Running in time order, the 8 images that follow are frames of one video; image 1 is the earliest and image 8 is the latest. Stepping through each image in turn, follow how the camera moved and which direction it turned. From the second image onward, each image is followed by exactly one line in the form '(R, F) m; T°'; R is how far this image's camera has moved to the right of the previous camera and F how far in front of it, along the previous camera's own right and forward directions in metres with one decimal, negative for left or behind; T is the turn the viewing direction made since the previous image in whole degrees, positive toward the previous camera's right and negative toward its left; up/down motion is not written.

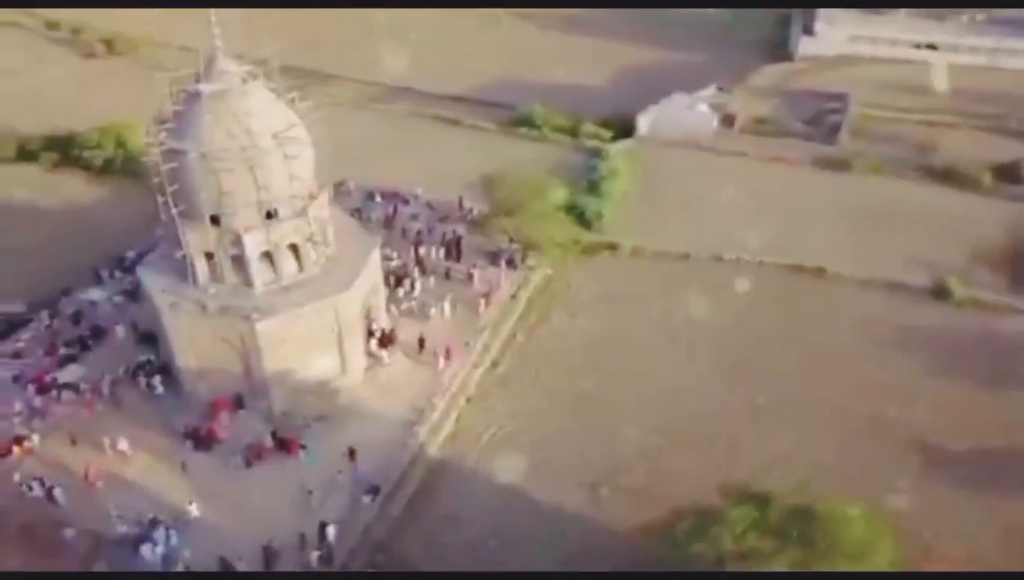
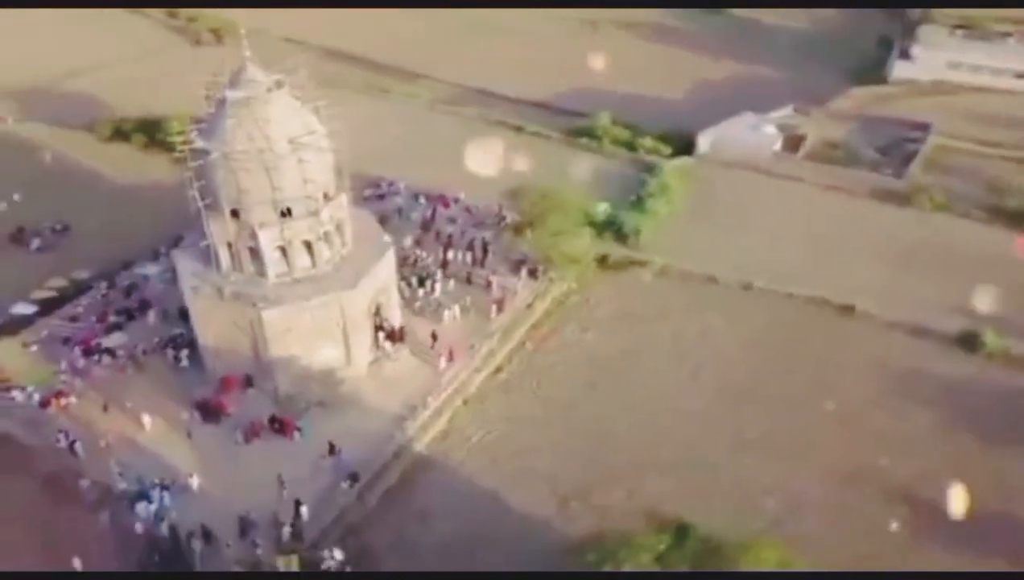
(+2.2, -0.5) m; -7°
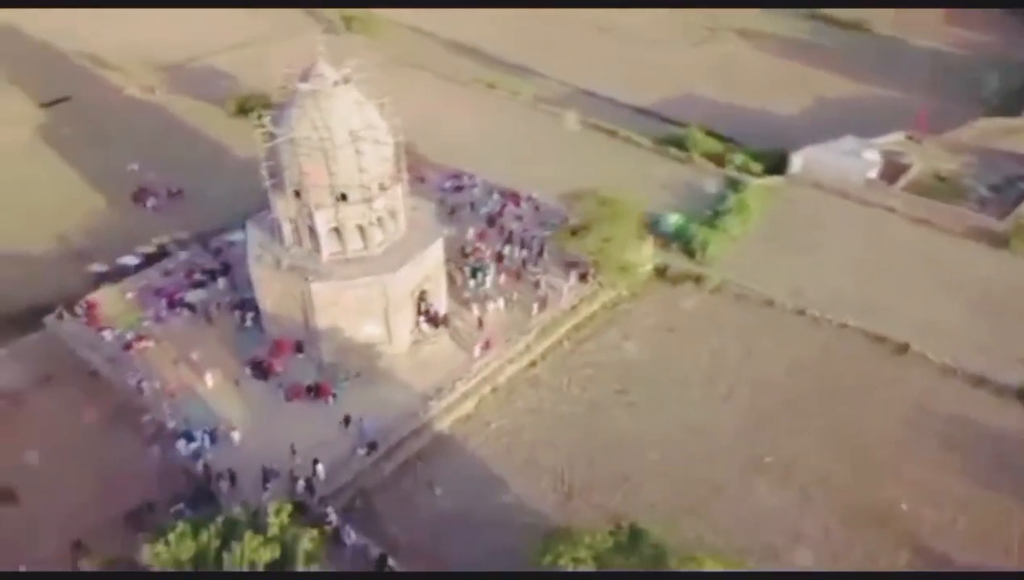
(+2.2, -0.7) m; -9°
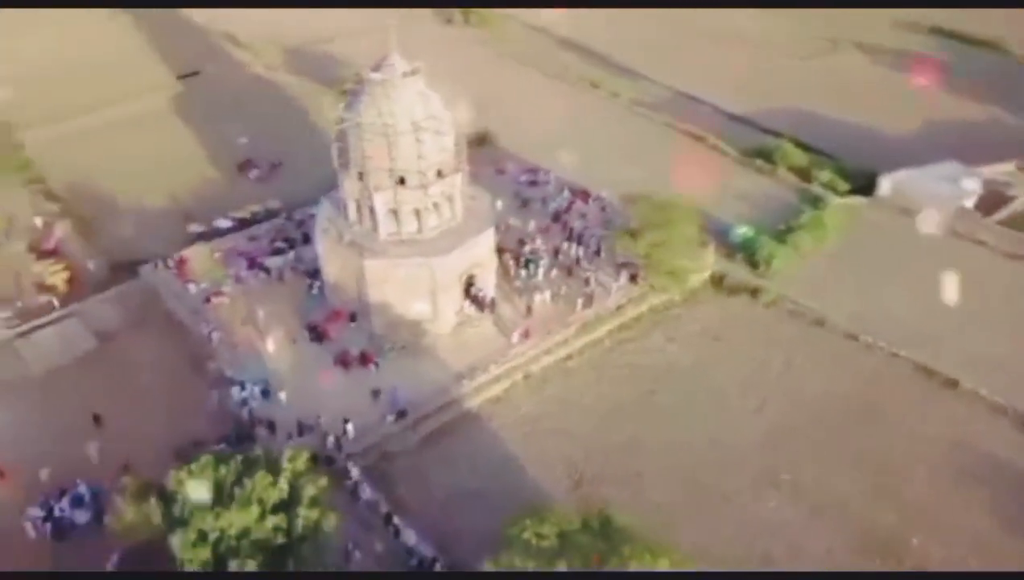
(+1.9, -0.7) m; -8°
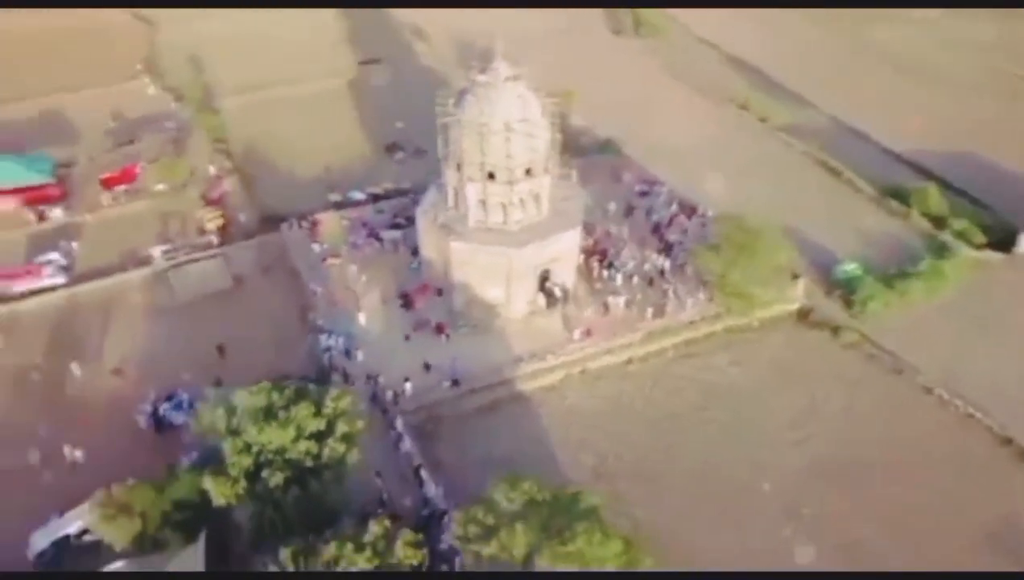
(+3.0, -1.1) m; -13°
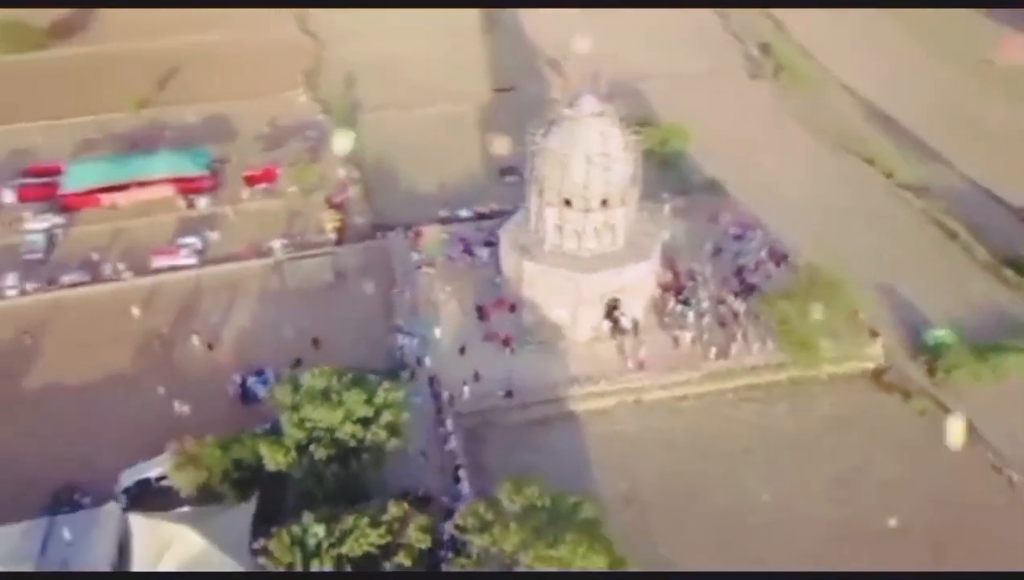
(+2.2, -0.9) m; -10°
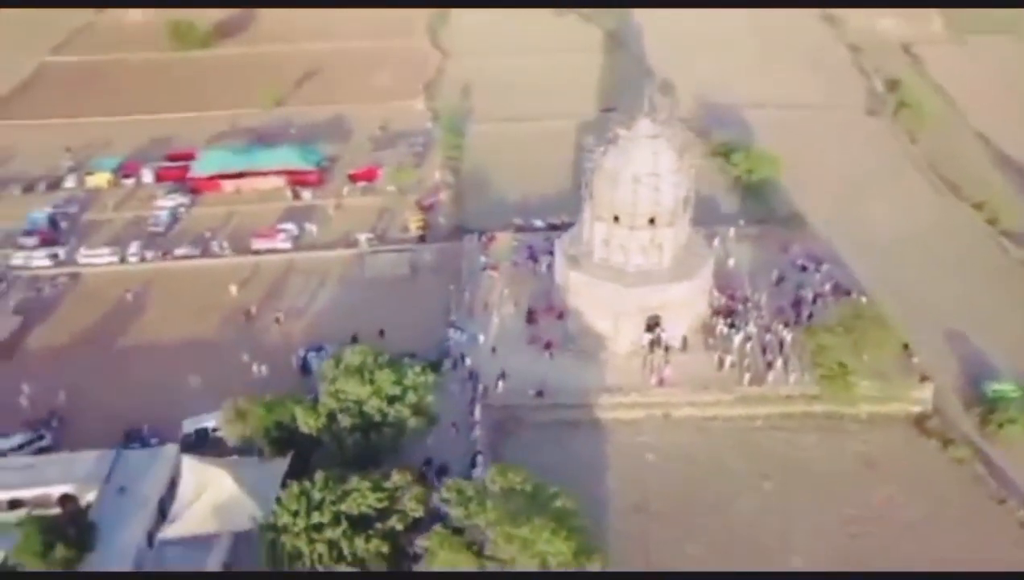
(+2.6, -1.0) m; -9°
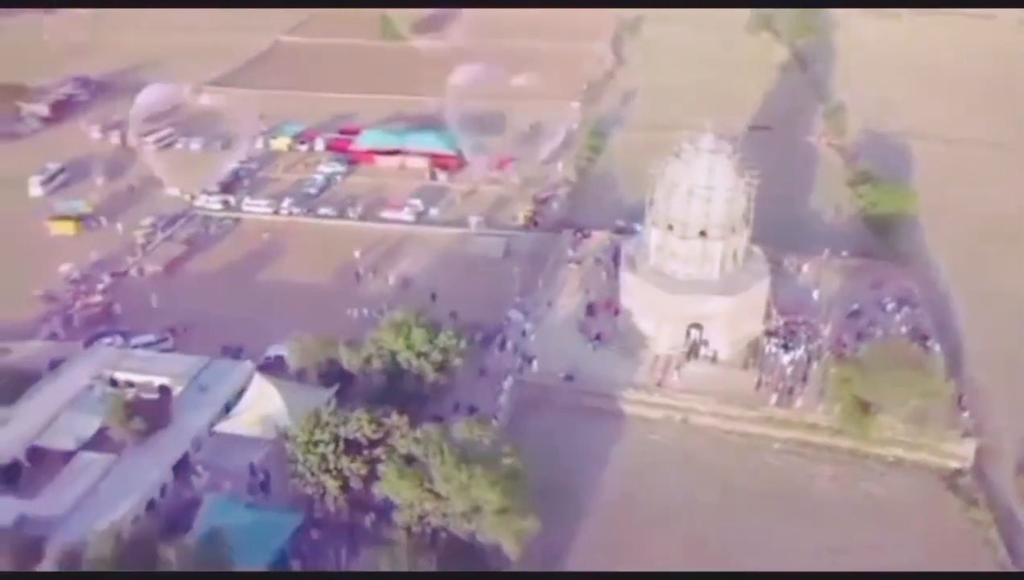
(+4.9, -1.3) m; -15°
